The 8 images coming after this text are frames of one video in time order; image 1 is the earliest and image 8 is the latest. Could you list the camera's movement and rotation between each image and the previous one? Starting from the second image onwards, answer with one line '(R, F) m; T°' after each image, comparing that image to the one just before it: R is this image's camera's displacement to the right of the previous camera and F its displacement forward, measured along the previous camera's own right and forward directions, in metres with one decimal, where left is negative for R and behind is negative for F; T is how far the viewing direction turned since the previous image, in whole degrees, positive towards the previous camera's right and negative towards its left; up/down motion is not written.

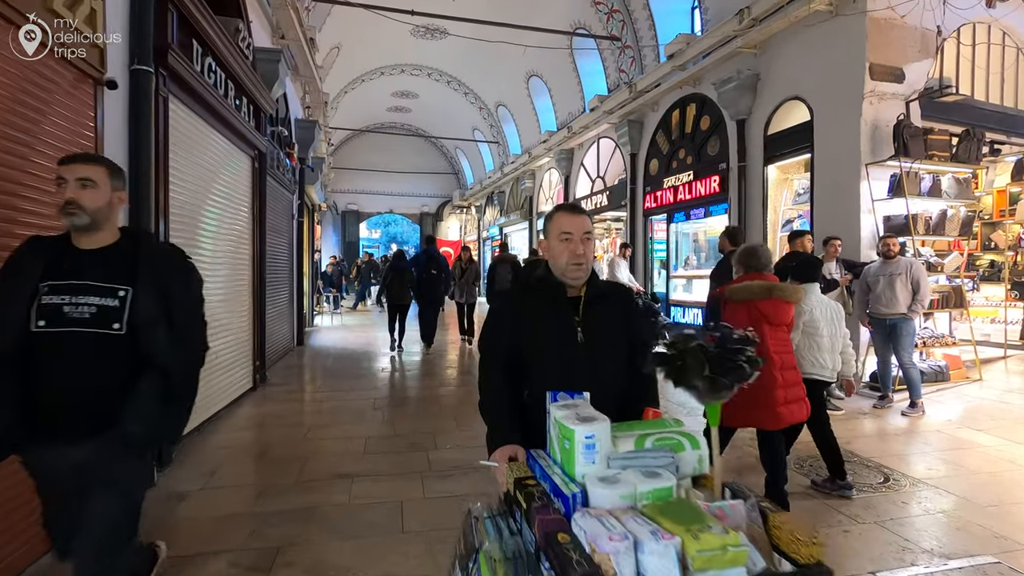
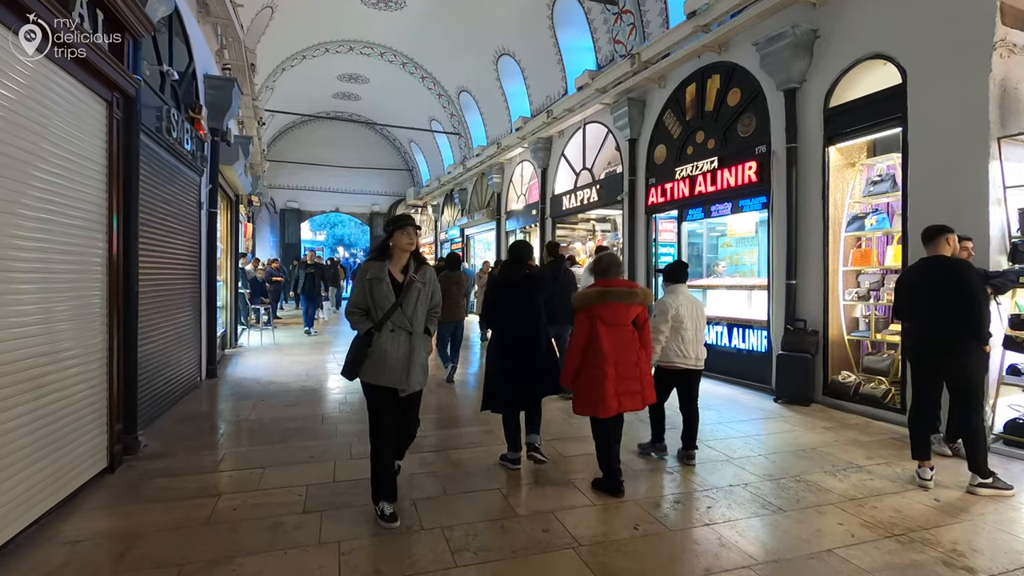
(-0.4, +1.8) m; +5°
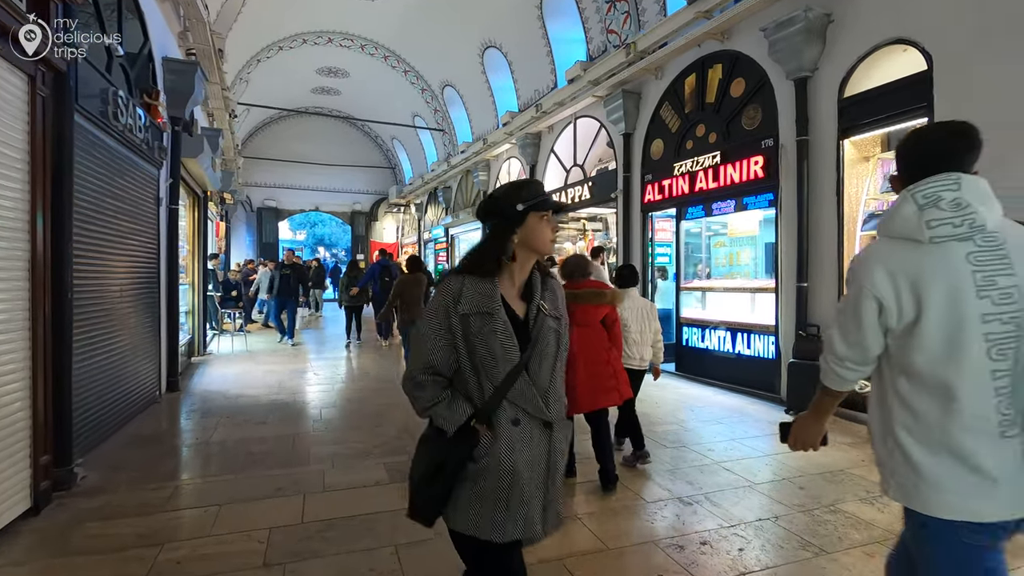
(-0.1, +0.5) m; +2°
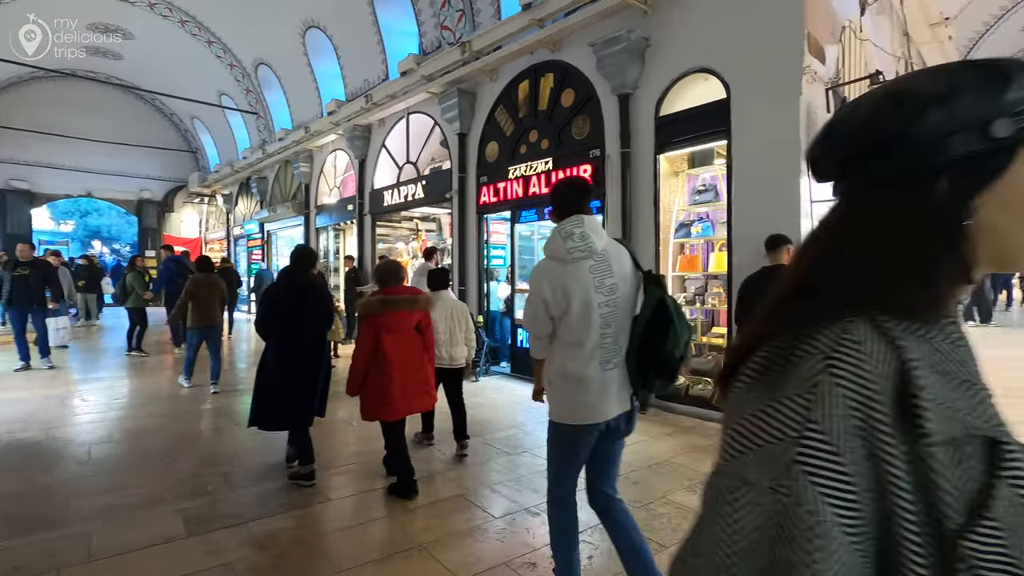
(0.0, +0.3) m; +18°
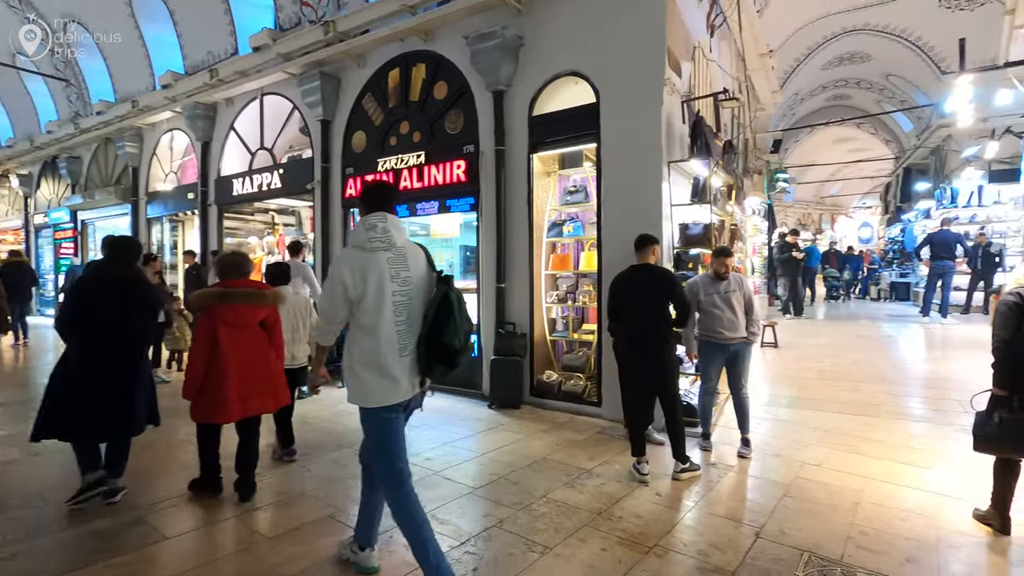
(-0.1, +0.2) m; +14°
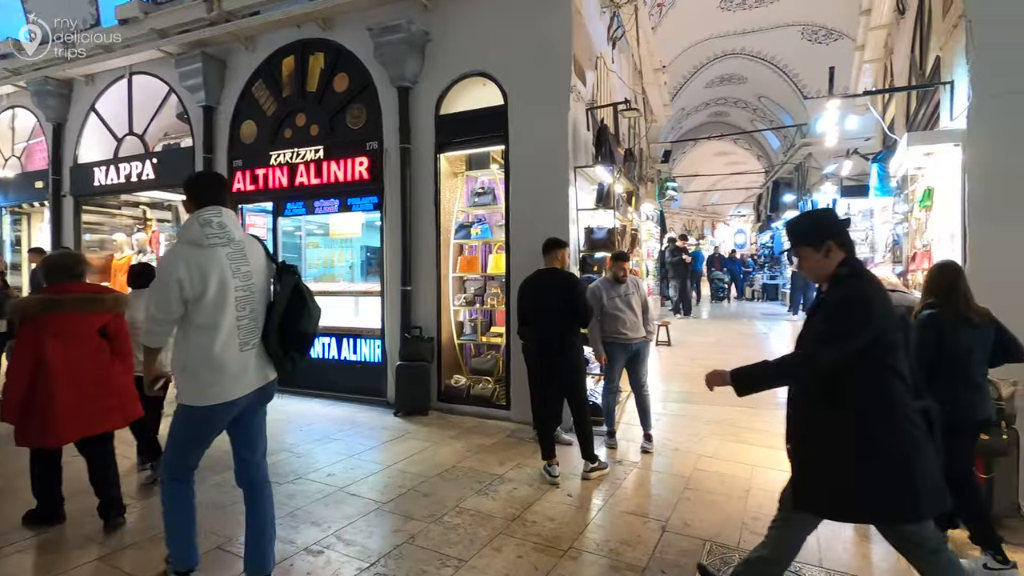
(-0.1, +0.1) m; +11°
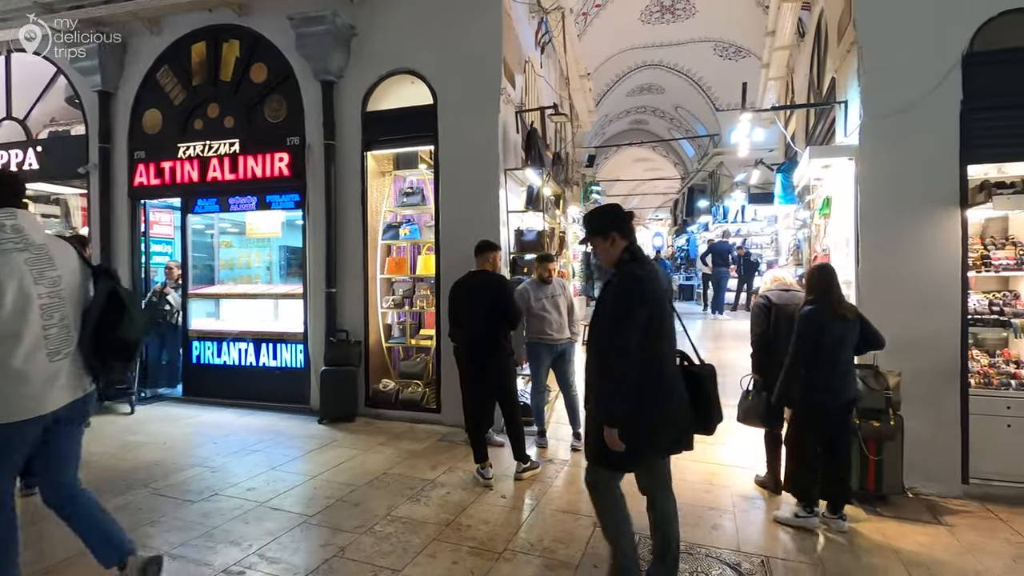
(0.0, 0.0) m; +8°
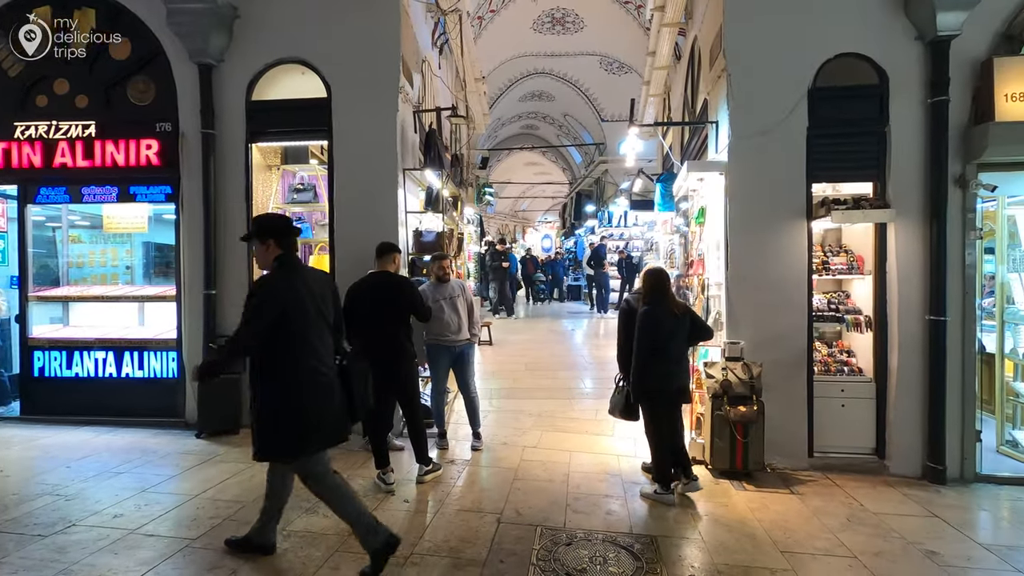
(-0.1, 0.0) m; +12°
